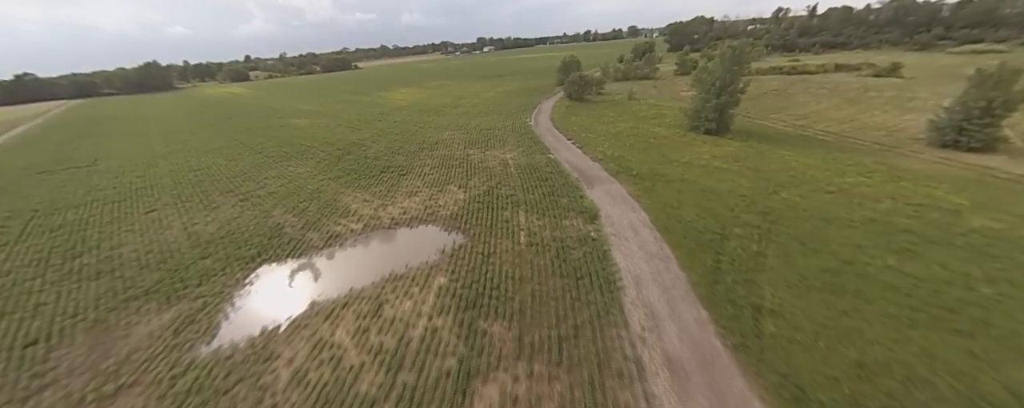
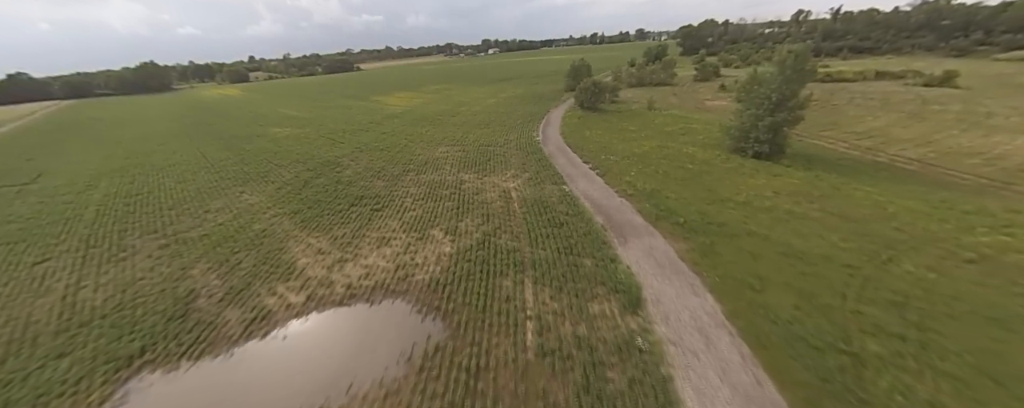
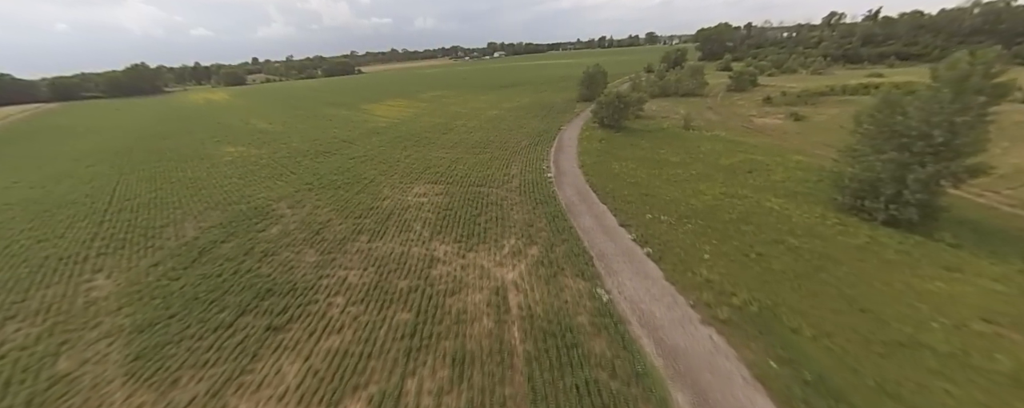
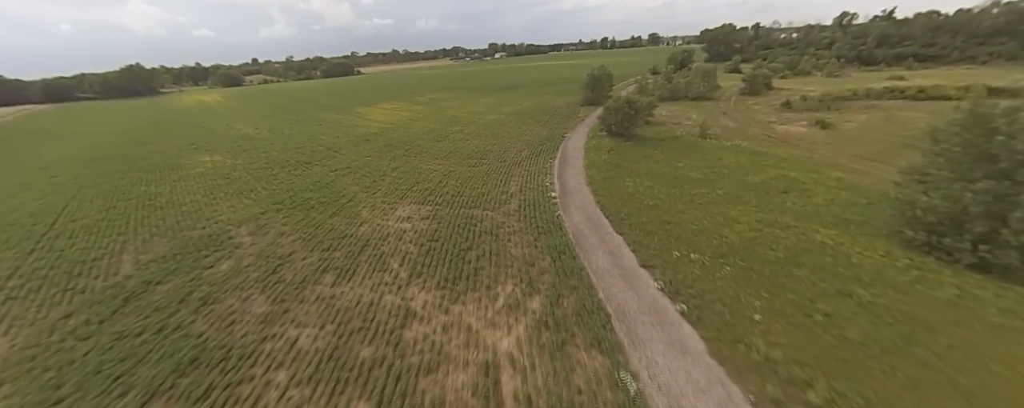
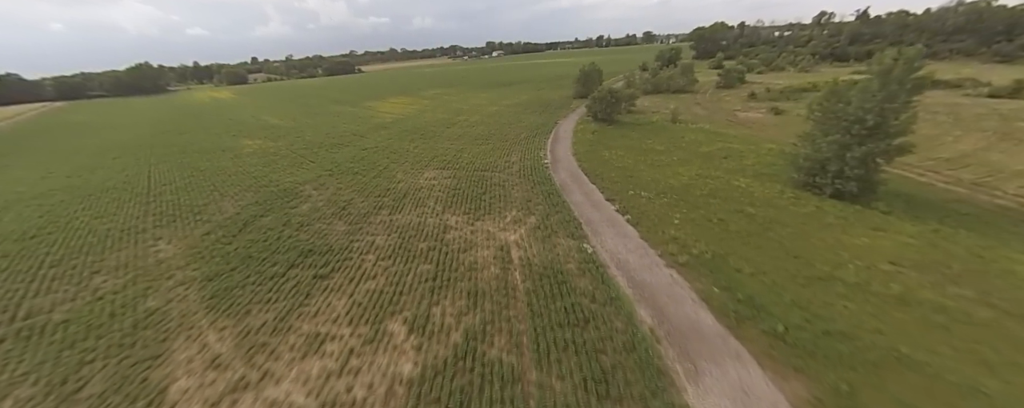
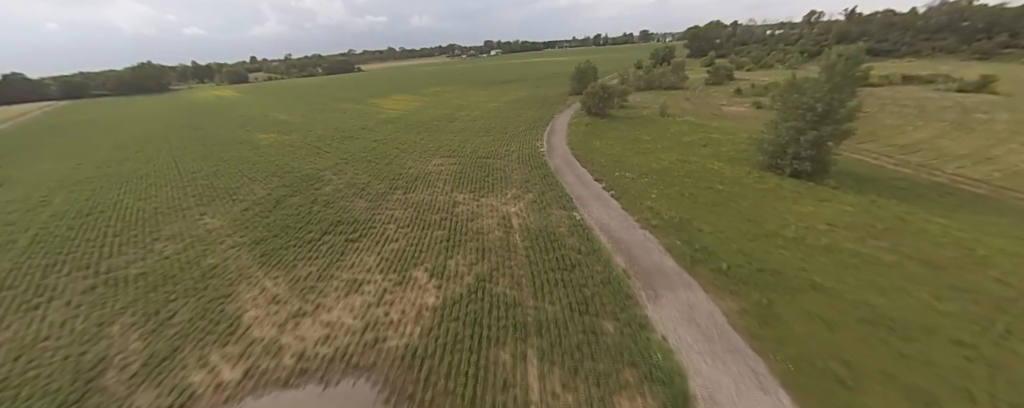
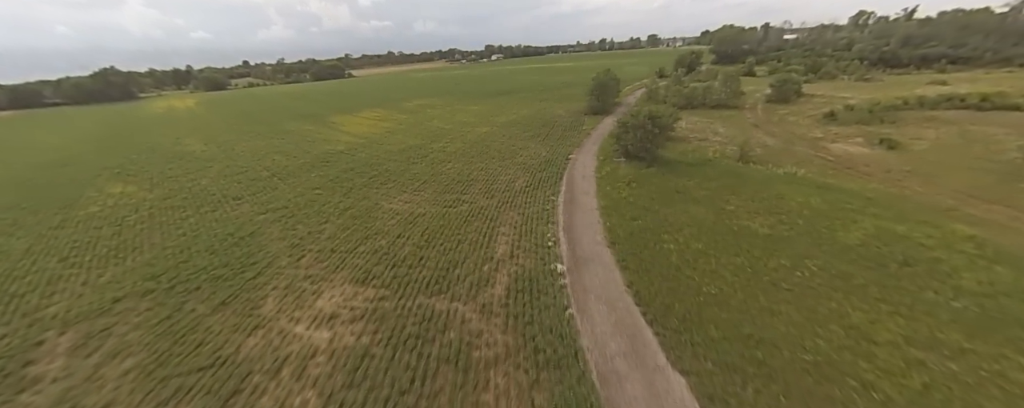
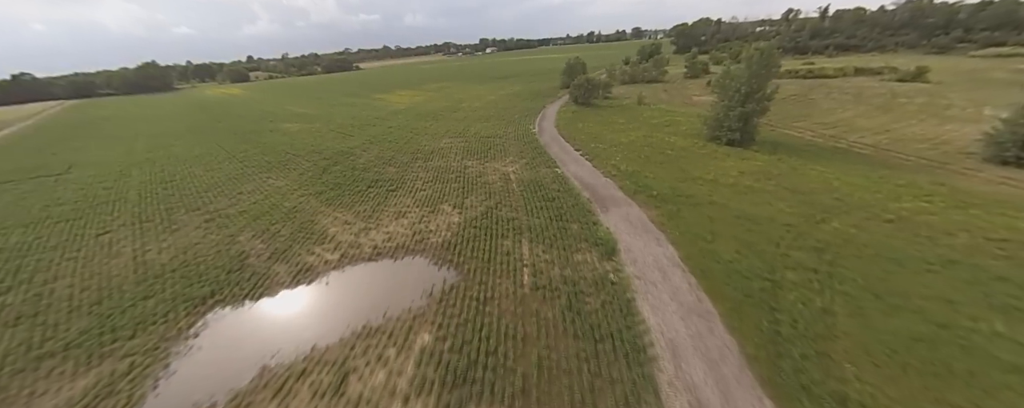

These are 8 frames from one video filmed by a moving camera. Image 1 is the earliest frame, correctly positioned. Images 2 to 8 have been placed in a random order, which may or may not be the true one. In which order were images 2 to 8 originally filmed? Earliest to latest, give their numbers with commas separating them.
8, 2, 6, 5, 3, 4, 7
